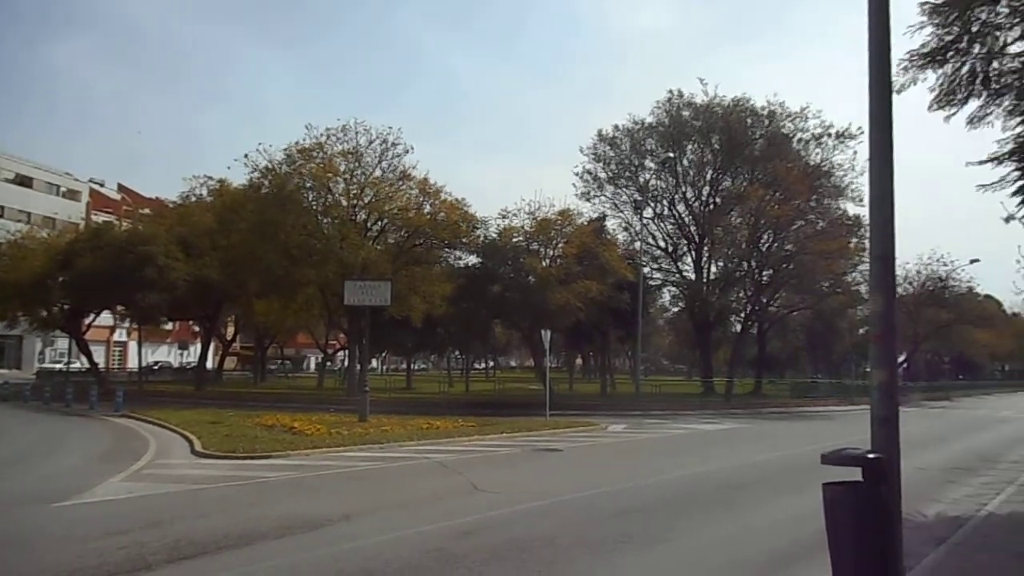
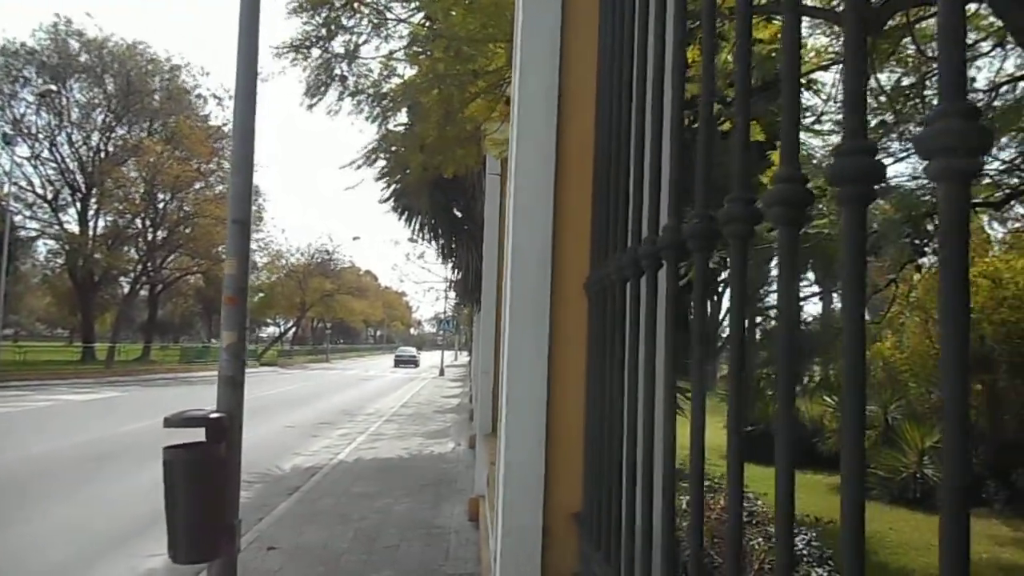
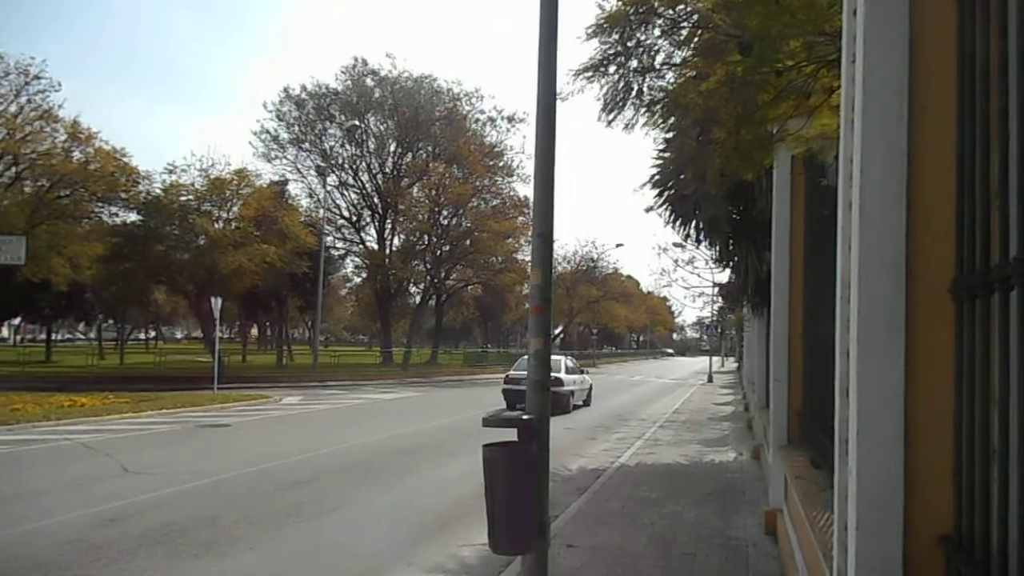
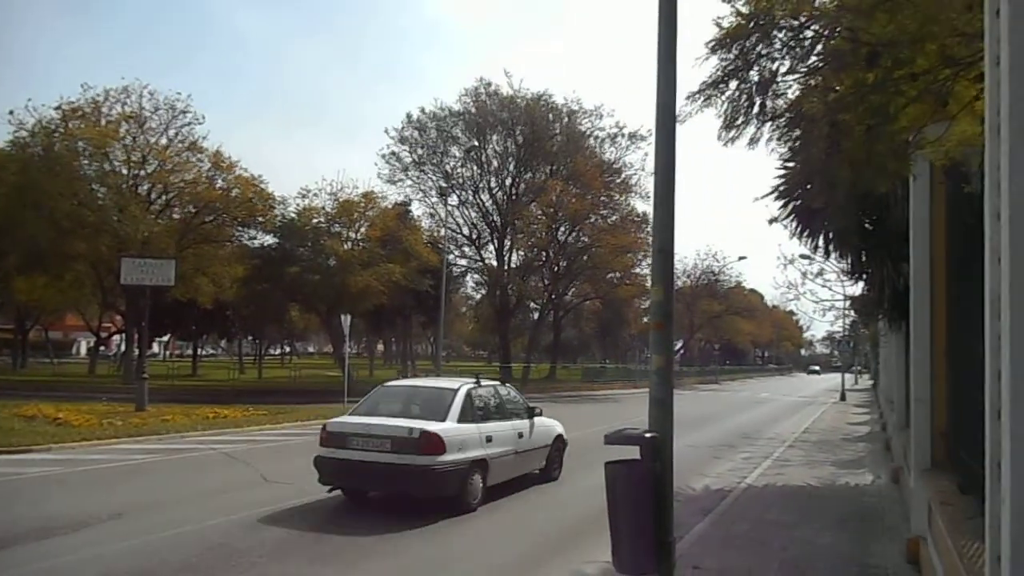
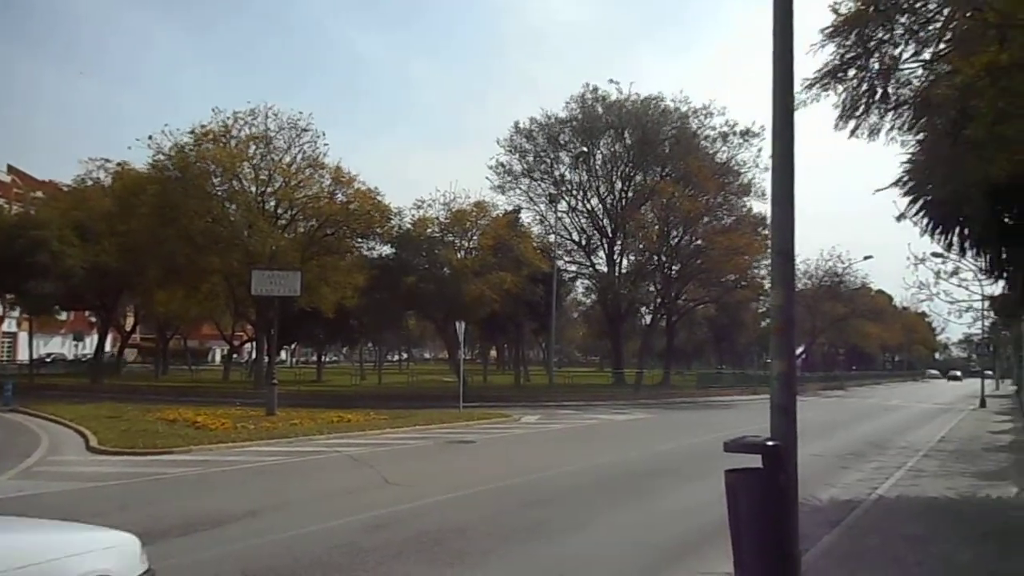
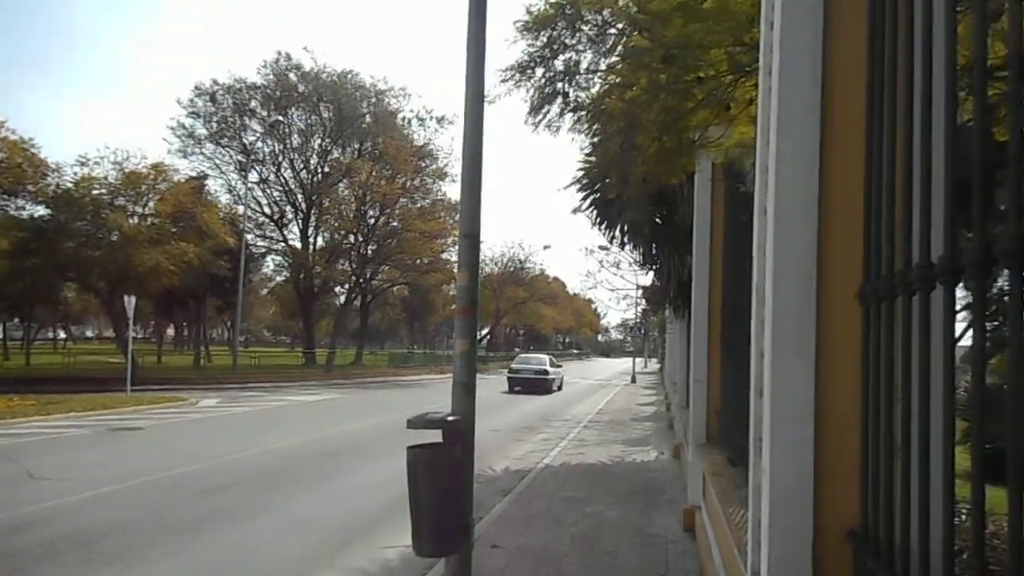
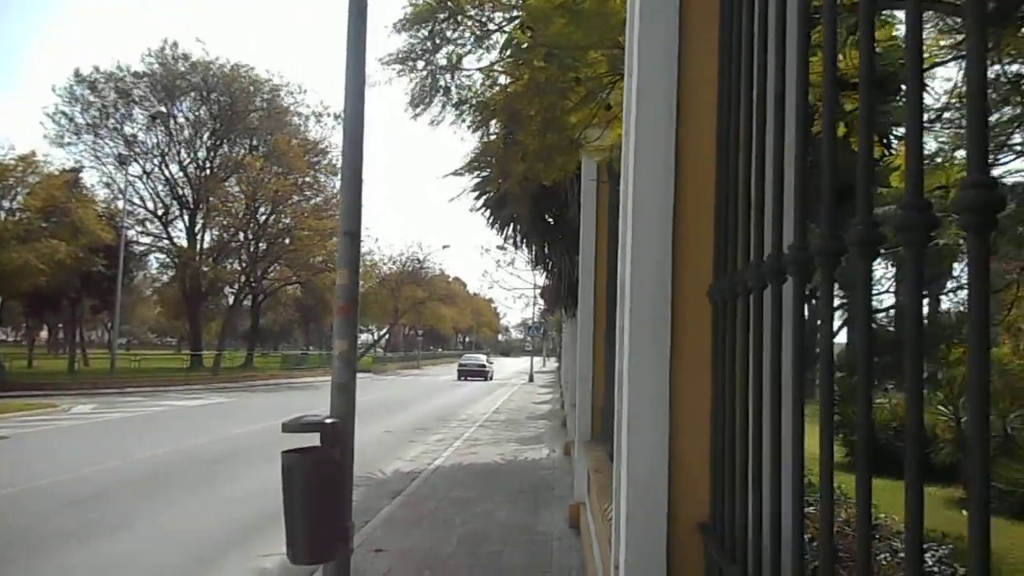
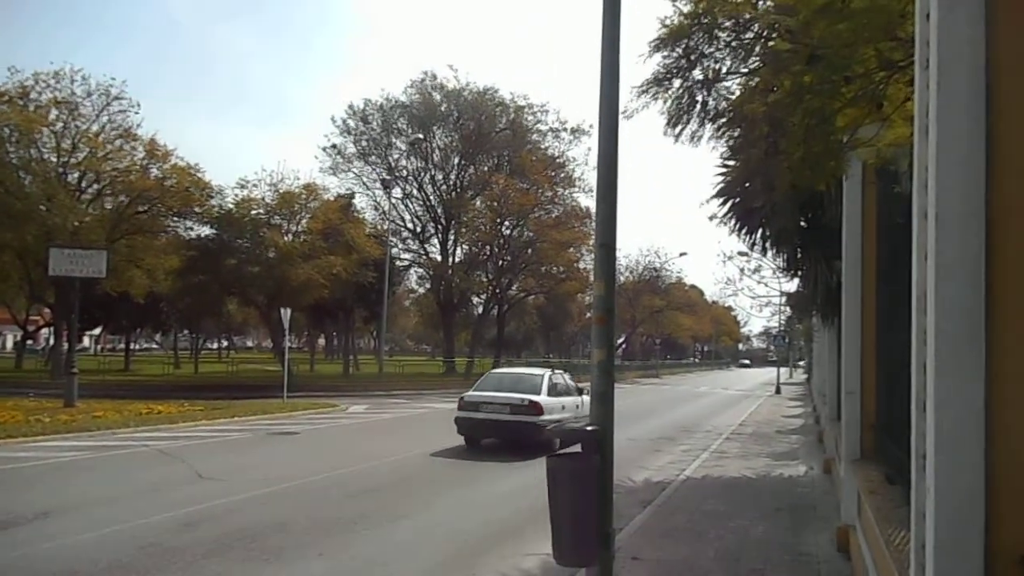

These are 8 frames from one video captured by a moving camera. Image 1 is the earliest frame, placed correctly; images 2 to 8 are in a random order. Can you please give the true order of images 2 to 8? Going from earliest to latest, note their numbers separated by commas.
5, 4, 8, 3, 6, 7, 2
